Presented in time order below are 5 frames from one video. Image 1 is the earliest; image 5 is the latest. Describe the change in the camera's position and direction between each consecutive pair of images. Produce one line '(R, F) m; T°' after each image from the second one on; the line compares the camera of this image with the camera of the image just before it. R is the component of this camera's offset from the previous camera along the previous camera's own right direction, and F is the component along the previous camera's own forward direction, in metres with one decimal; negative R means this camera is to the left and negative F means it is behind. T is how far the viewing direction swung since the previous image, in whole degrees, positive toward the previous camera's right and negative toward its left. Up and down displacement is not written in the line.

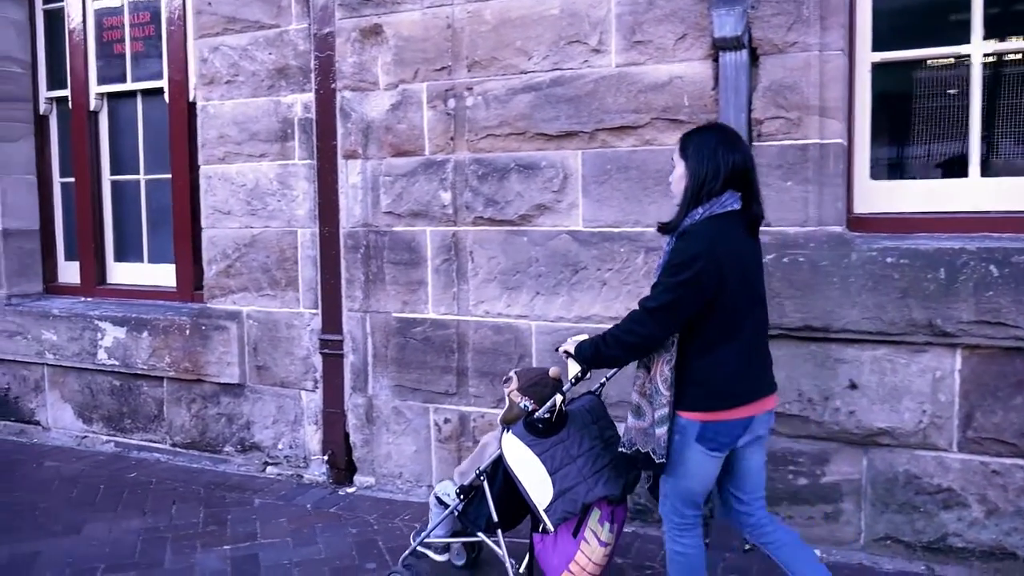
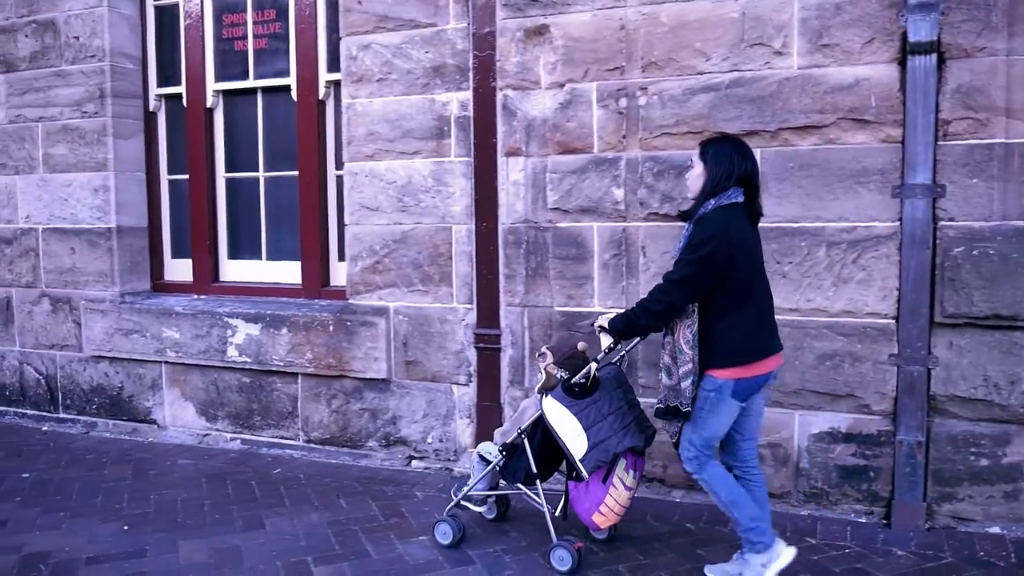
(-1.2, -0.1) m; +3°
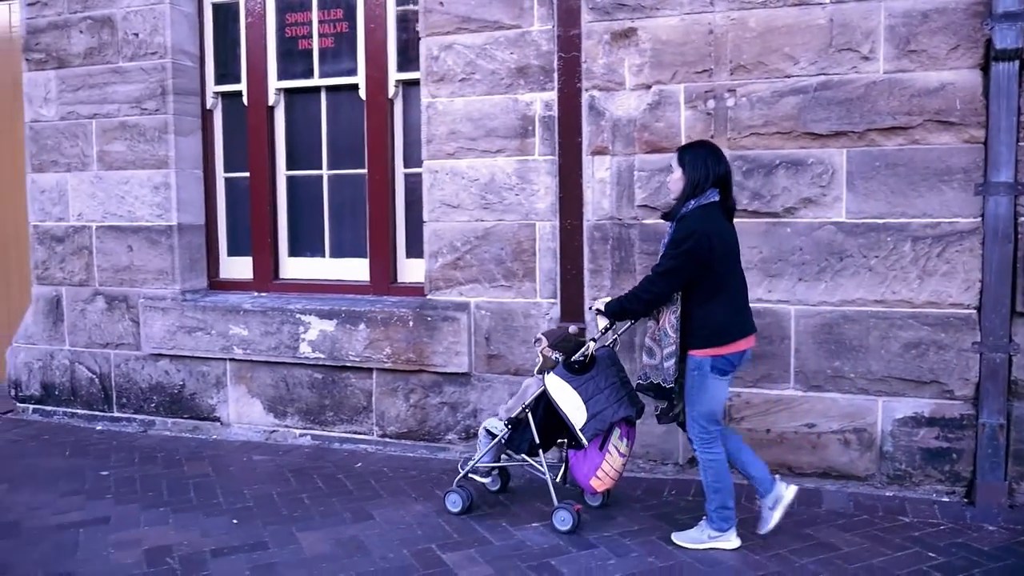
(-0.9, -0.1) m; +4°
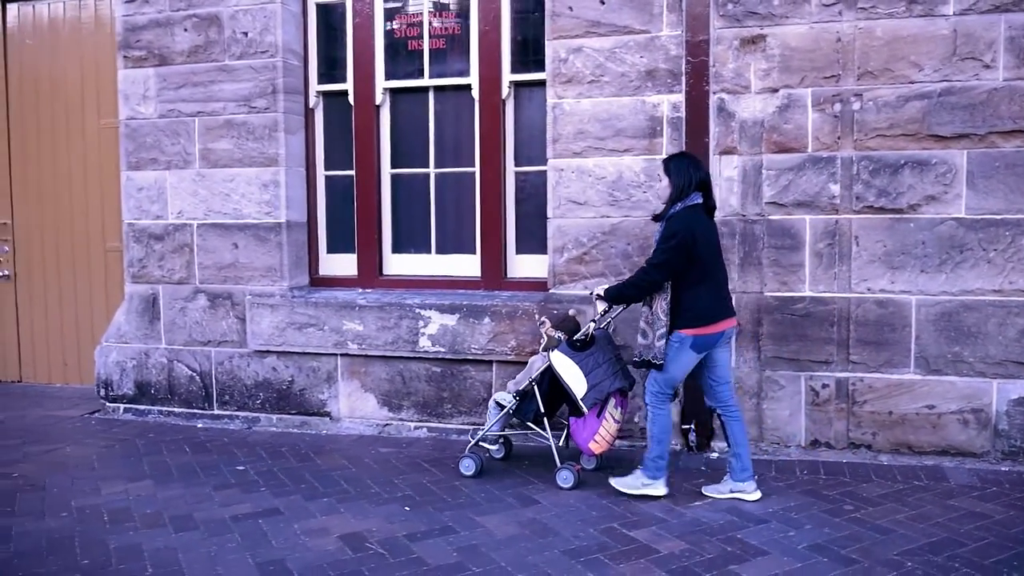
(-1.3, -0.2) m; +4°
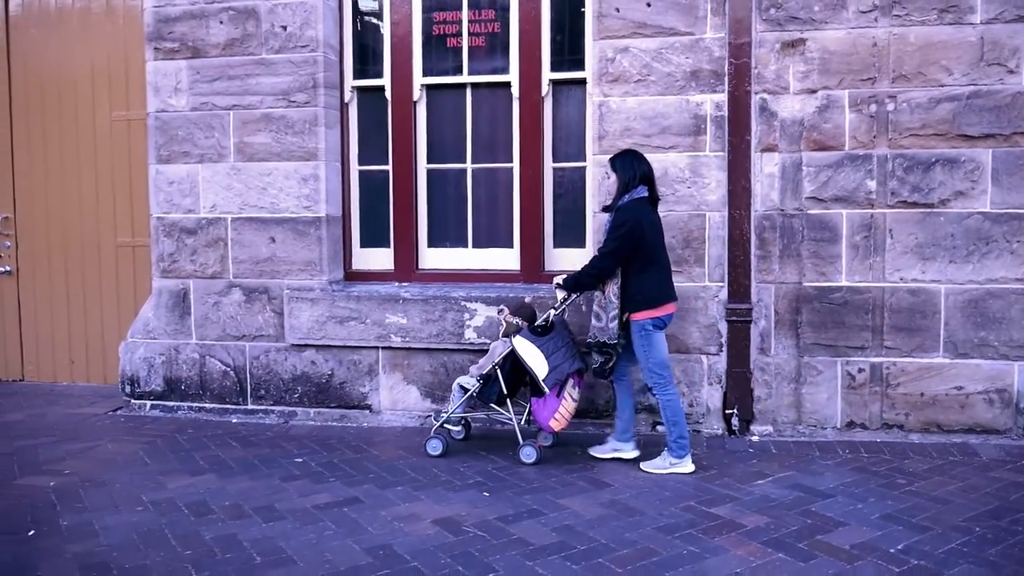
(-0.9, -0.1) m; +5°
